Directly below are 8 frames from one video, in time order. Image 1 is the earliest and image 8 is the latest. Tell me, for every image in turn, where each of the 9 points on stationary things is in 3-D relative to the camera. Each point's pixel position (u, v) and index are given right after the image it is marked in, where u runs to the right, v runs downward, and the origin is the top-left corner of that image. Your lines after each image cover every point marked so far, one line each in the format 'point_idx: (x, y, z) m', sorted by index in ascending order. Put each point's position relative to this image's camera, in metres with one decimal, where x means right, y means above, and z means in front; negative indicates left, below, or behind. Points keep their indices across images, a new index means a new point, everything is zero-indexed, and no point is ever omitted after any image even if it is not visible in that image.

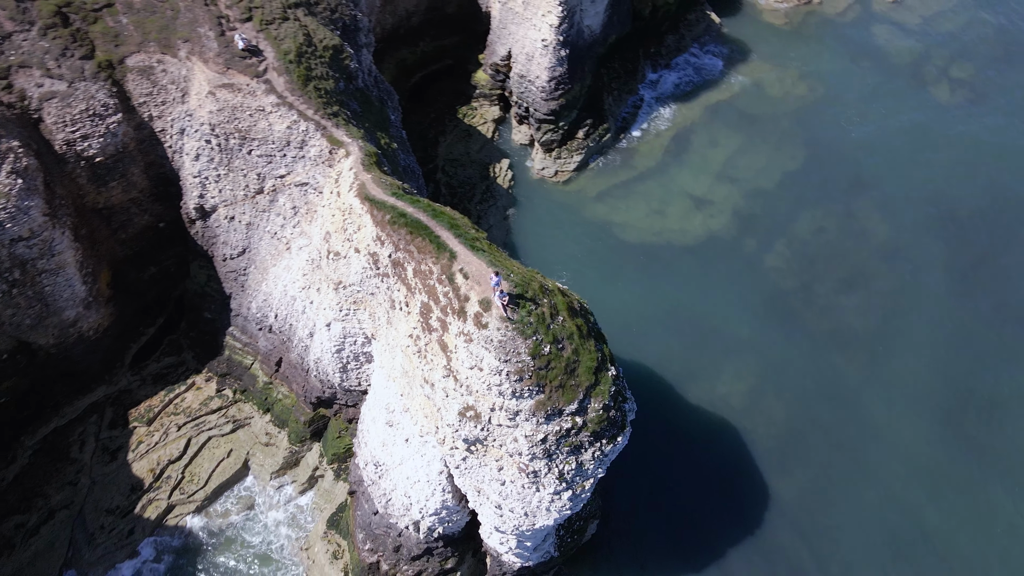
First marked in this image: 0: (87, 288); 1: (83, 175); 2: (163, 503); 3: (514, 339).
0: (-11.1, 0.0, +19.0) m
1: (-11.1, +2.9, +18.9) m
2: (-9.0, -5.5, +18.5) m
3: (-0.1, -0.9, +12.9) m
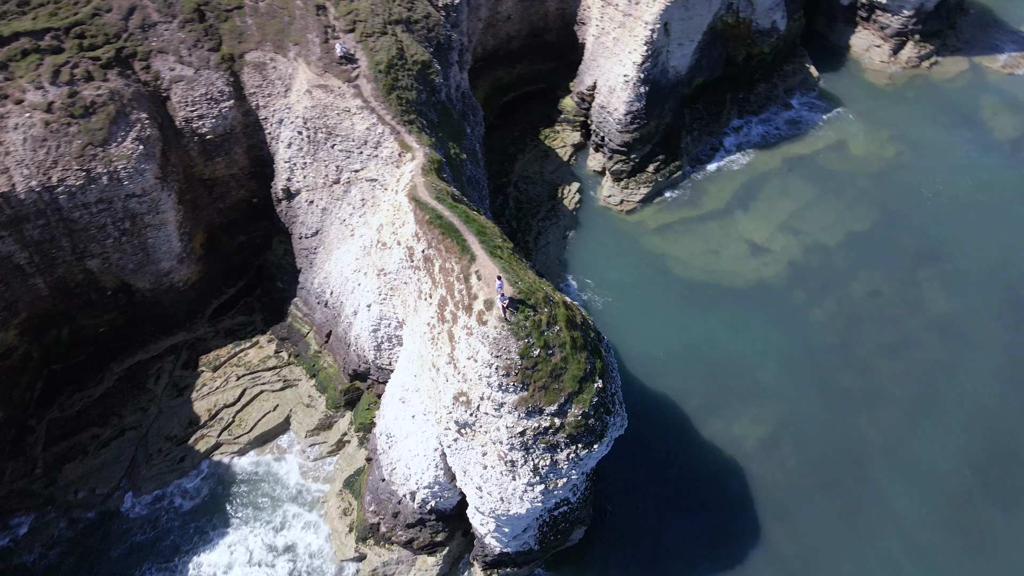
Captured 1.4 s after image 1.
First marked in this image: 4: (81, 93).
0: (-10.0, +1.3, +22.0) m
1: (-9.5, +4.2, +21.9) m
2: (-8.8, -4.4, +21.2) m
3: (-0.2, -1.0, +14.5) m
4: (-11.9, +5.4, +20.0) m
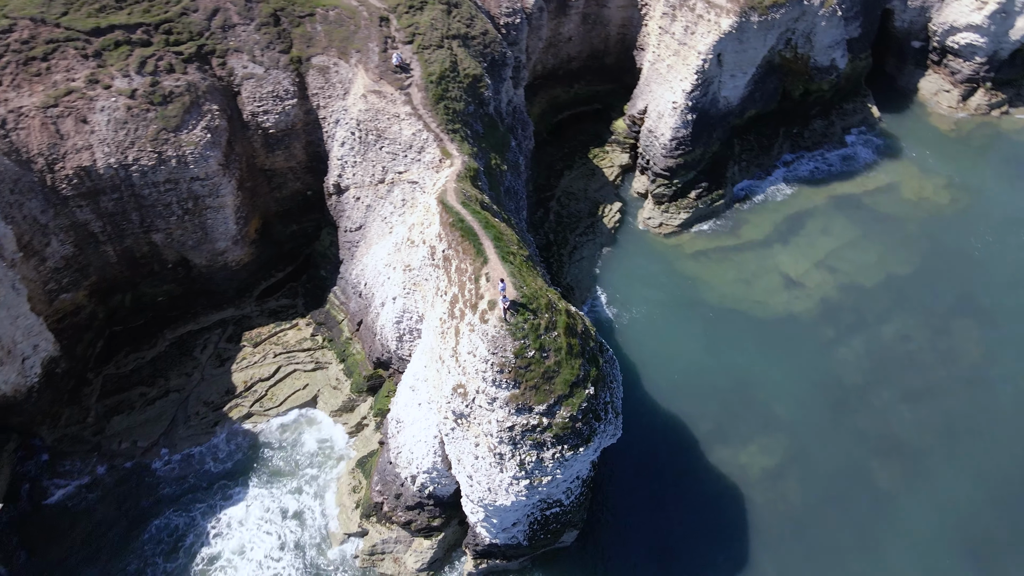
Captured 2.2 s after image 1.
0: (-9.0, +2.0, +23.9) m
1: (-8.3, +4.8, +23.9) m
2: (-8.5, -3.8, +22.9) m
3: (-0.2, -1.0, +15.4) m
4: (-10.7, +6.2, +22.1) m
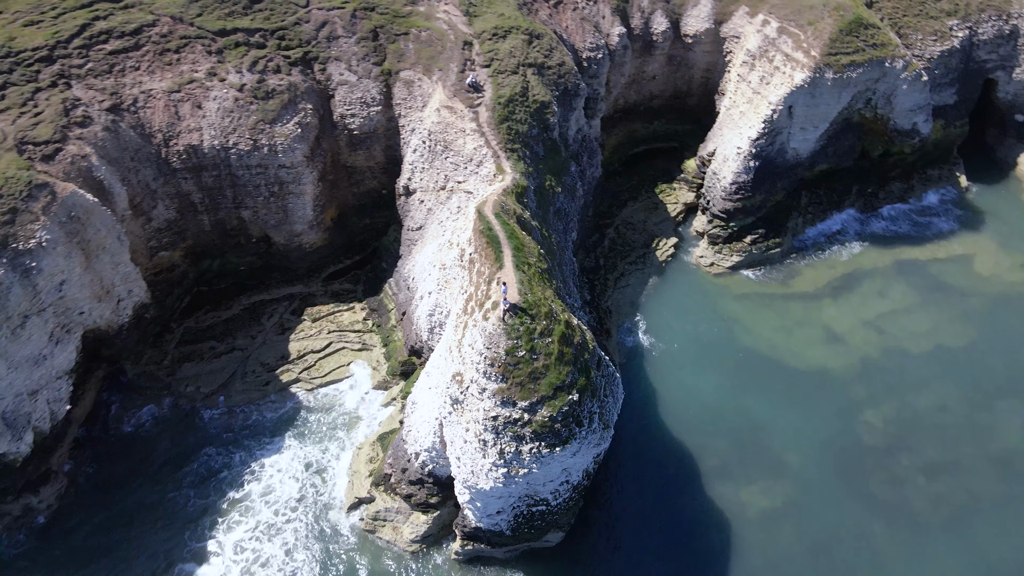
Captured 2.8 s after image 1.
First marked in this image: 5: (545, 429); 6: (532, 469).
0: (-7.3, +2.7, +26.9) m
1: (-6.2, +5.4, +26.8) m
2: (-7.7, -3.0, +25.6) m
3: (-0.3, -1.1, +17.1) m
4: (-8.6, +7.2, +25.4) m
5: (+0.8, -3.3, +16.9) m
6: (+0.5, -4.3, +17.4) m
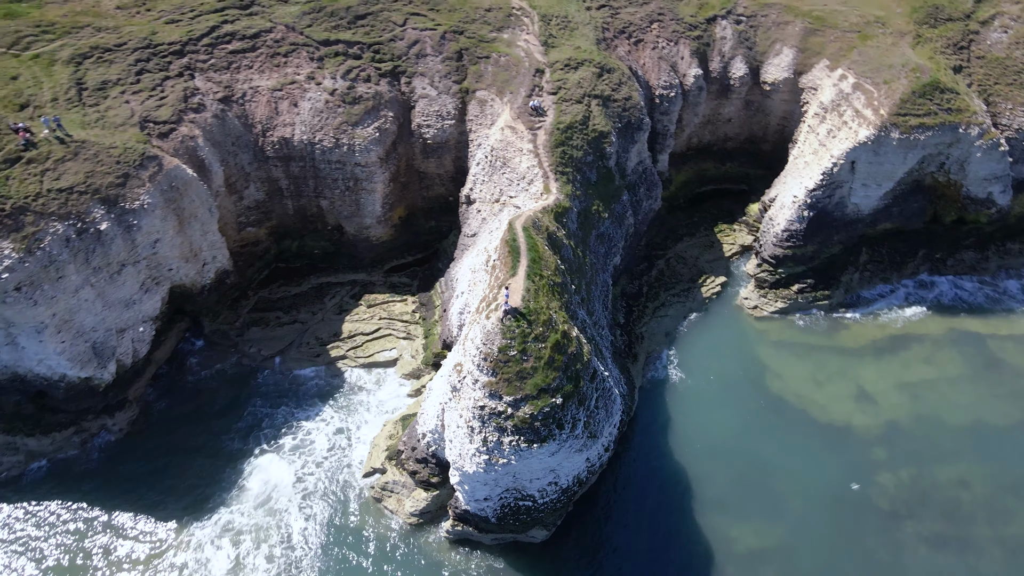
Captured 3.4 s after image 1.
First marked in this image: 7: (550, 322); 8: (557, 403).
0: (-5.2, +3.1, +29.7) m
1: (-3.8, +5.7, +29.5) m
2: (-6.7, -2.4, +28.4) m
3: (-0.4, -1.2, +18.9) m
4: (-6.1, +7.8, +28.5) m
5: (+0.3, -3.5, +18.5) m
6: (0.0, -4.5, +19.0) m
7: (+1.0, -0.9, +19.4) m
8: (+1.2, -3.0, +18.7) m
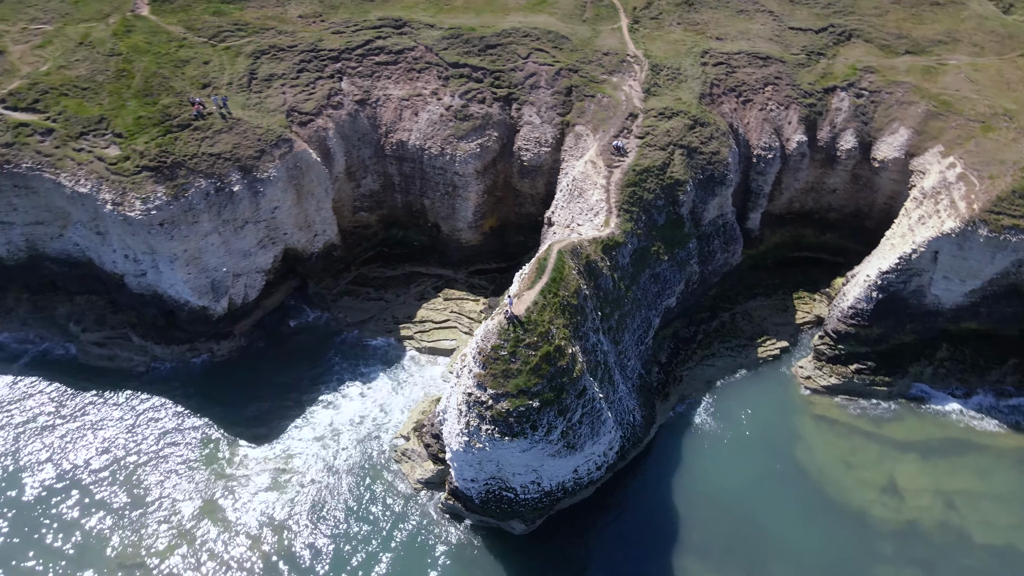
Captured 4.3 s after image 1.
0: (-1.7, +3.2, +33.2) m
1: (+0.1, +5.4, +32.7) m
2: (-4.5, -1.9, +32.2) m
3: (-0.5, -1.4, +21.6) m
4: (-1.9, +8.0, +32.3) m
5: (-0.3, -3.7, +20.9) m
6: (-0.8, -4.7, +21.5) m
7: (+1.1, -1.4, +21.7) m
8: (+0.6, -3.4, +21.0) m
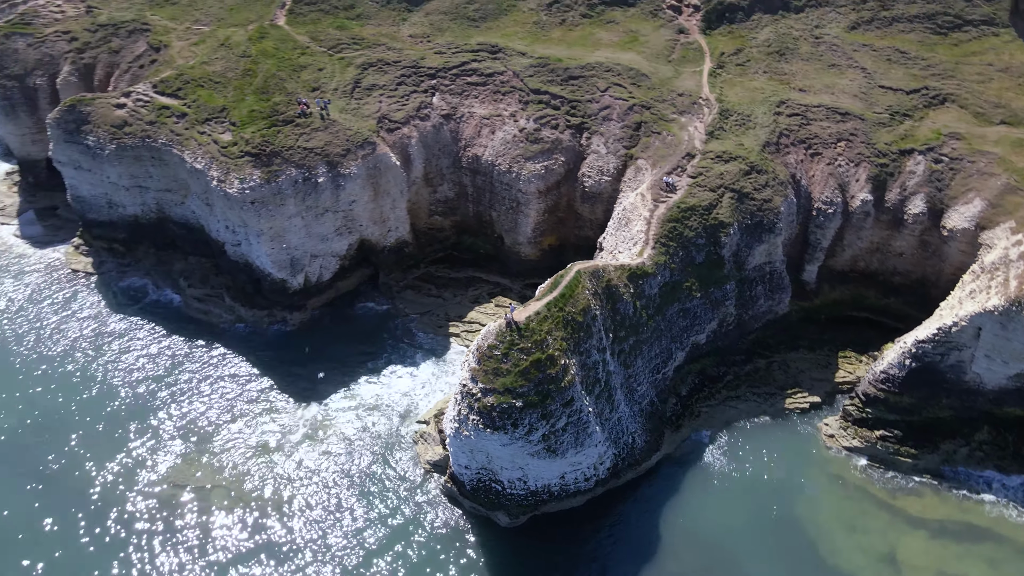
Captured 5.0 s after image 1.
0: (+1.0, +2.6, +35.5) m
1: (+3.0, +4.6, +34.7) m
2: (-2.6, -2.0, +35.0) m
3: (-0.5, -1.6, +23.7) m
4: (+1.5, +7.5, +34.7) m
5: (-0.8, -3.9, +23.1) m
6: (-1.3, -4.8, +23.7) m
7: (+1.0, -1.8, +23.6) m
8: (+0.1, -3.7, +22.9) m
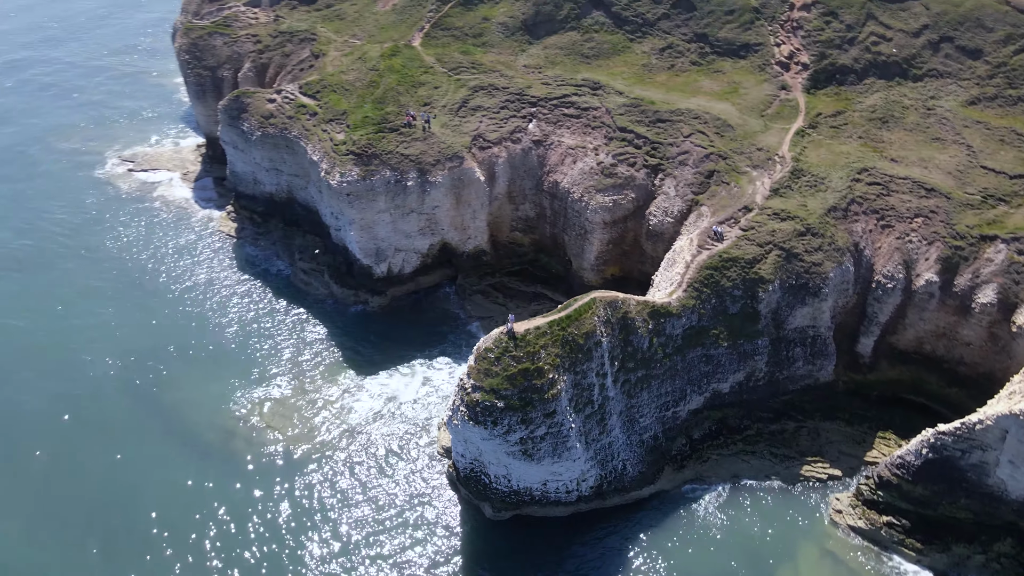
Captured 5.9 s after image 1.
0: (+4.3, +1.3, +37.5) m
1: (+6.4, +3.0, +36.3) m
2: (-0.2, -2.6, +37.8) m
3: (-0.5, -1.9, +26.4) m
4: (+5.4, +6.1, +36.7) m
5: (-1.4, -4.1, +25.8) m
6: (-1.9, -5.0, +26.5) m
7: (+0.8, -2.4, +25.9) m
8: (-0.5, -4.1, +25.4) m
